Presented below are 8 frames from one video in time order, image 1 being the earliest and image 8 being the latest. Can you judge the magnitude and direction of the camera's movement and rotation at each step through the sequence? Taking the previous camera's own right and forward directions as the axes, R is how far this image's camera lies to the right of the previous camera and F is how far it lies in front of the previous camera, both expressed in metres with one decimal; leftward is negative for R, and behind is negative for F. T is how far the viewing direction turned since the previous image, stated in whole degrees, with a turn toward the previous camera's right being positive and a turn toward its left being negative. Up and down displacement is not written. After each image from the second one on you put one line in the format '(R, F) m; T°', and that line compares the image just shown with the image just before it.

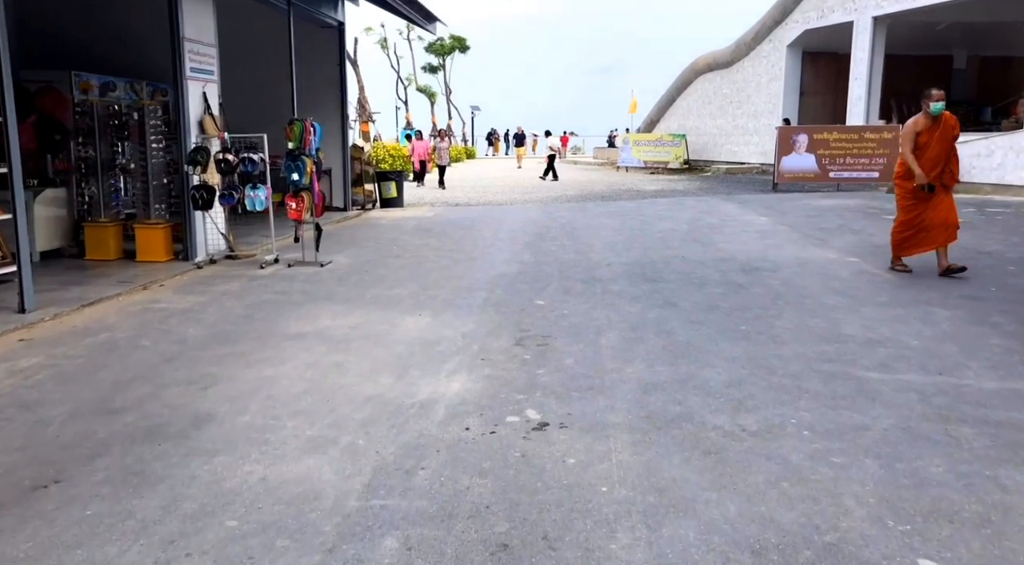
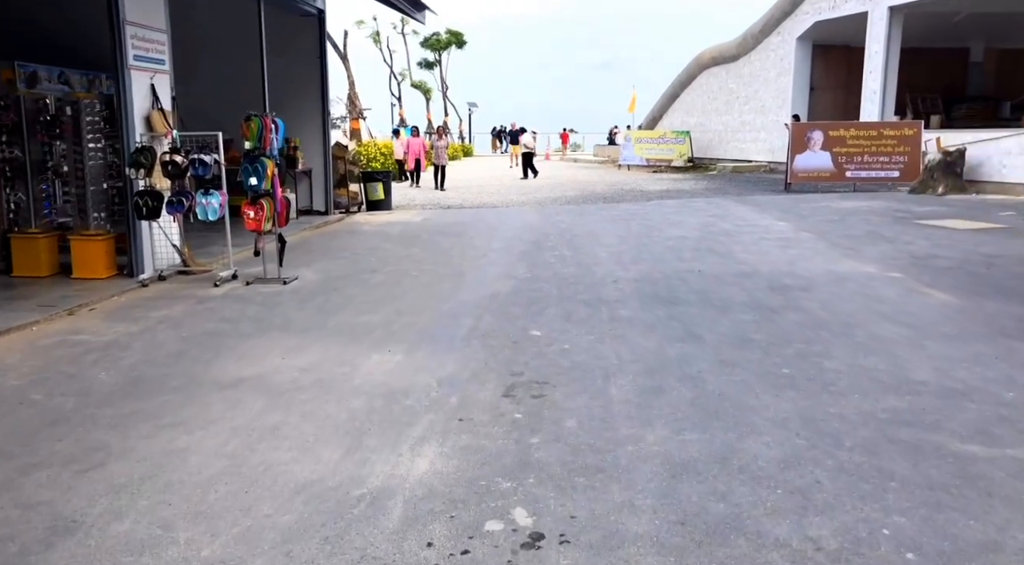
(+0.1, +1.1) m; 0°
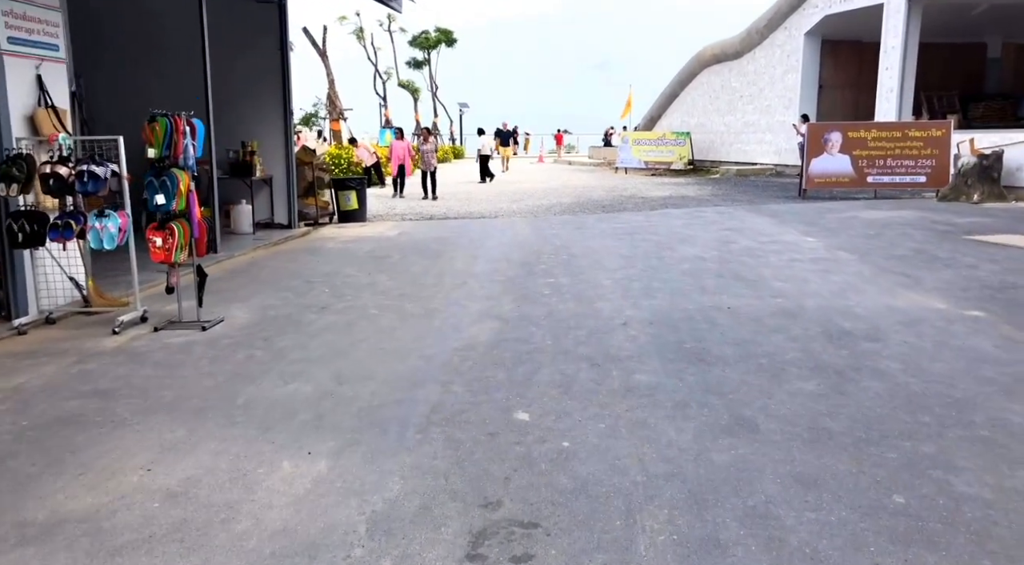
(+0.1, +1.6) m; 0°
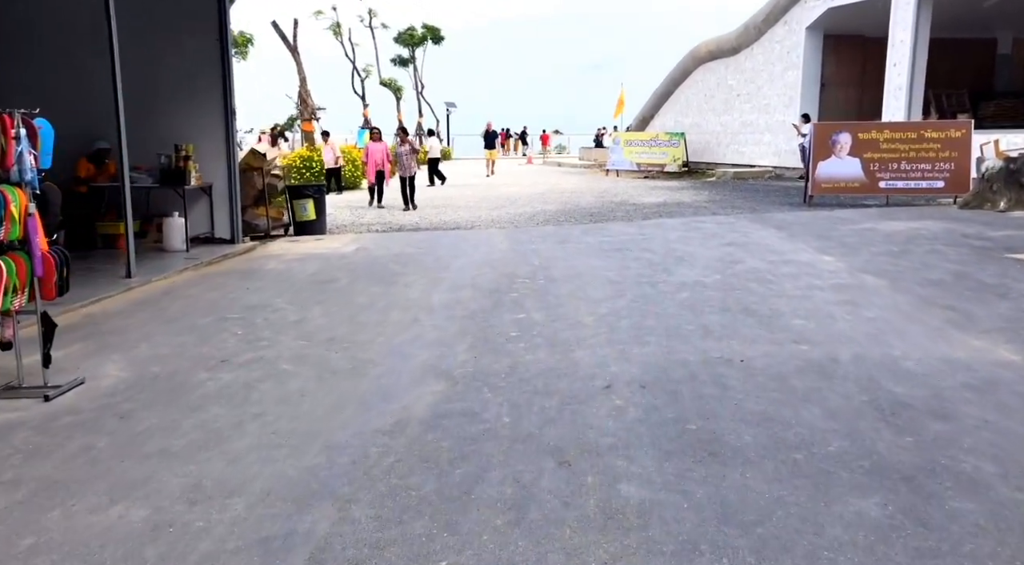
(+0.3, +1.5) m; 0°
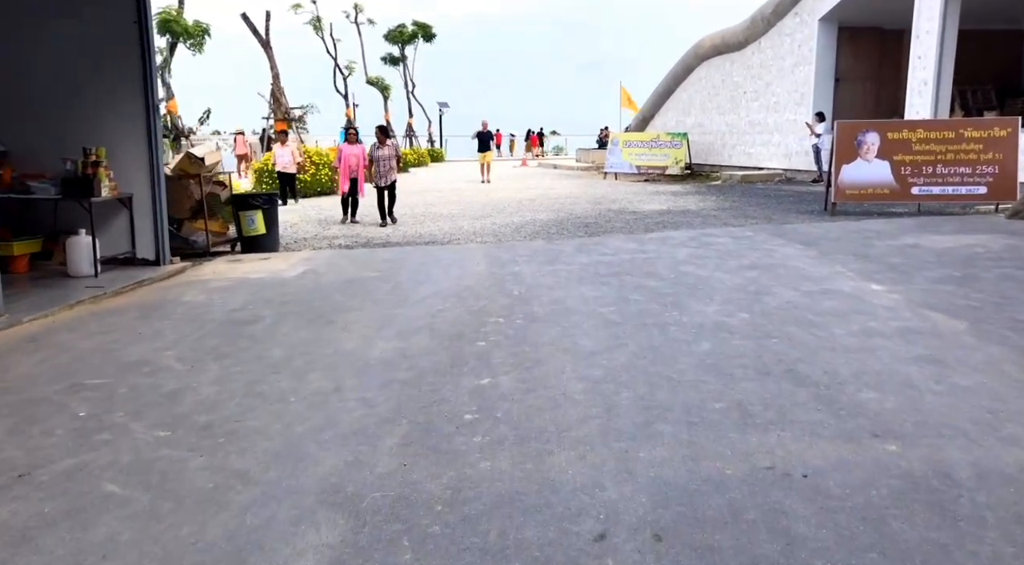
(+0.2, +1.8) m; 0°
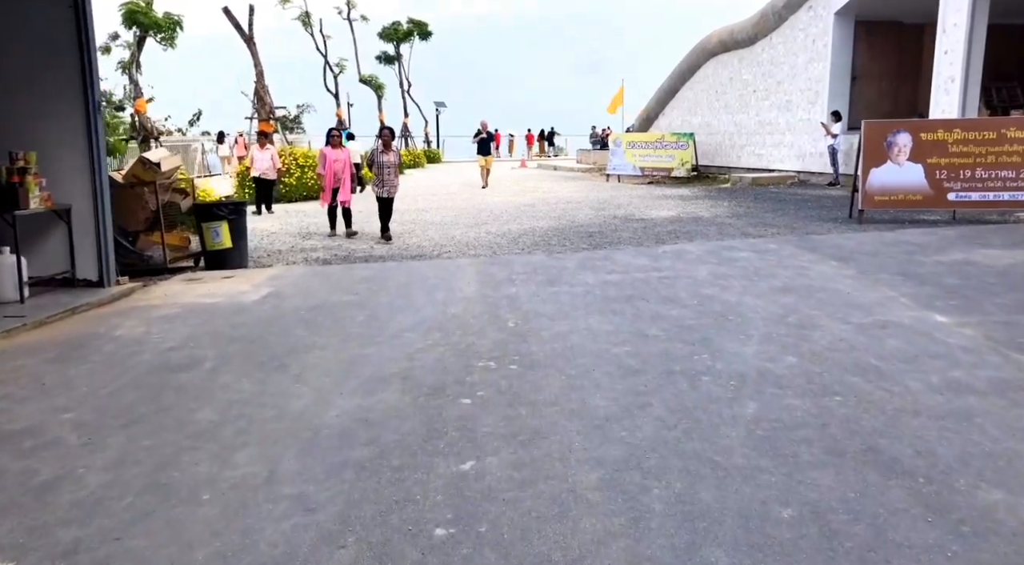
(0.0, +1.2) m; 0°
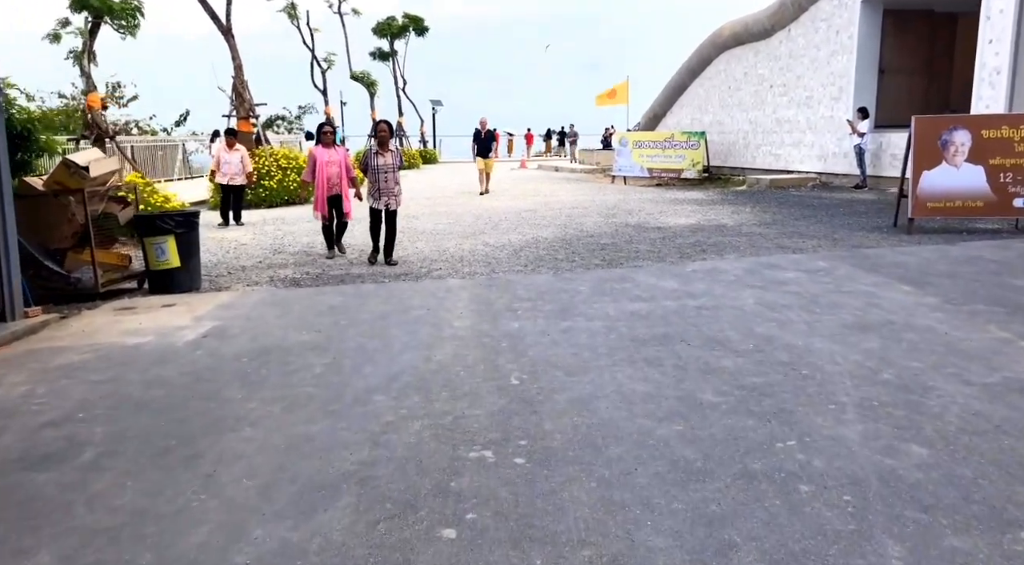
(0.0, +1.6) m; 0°
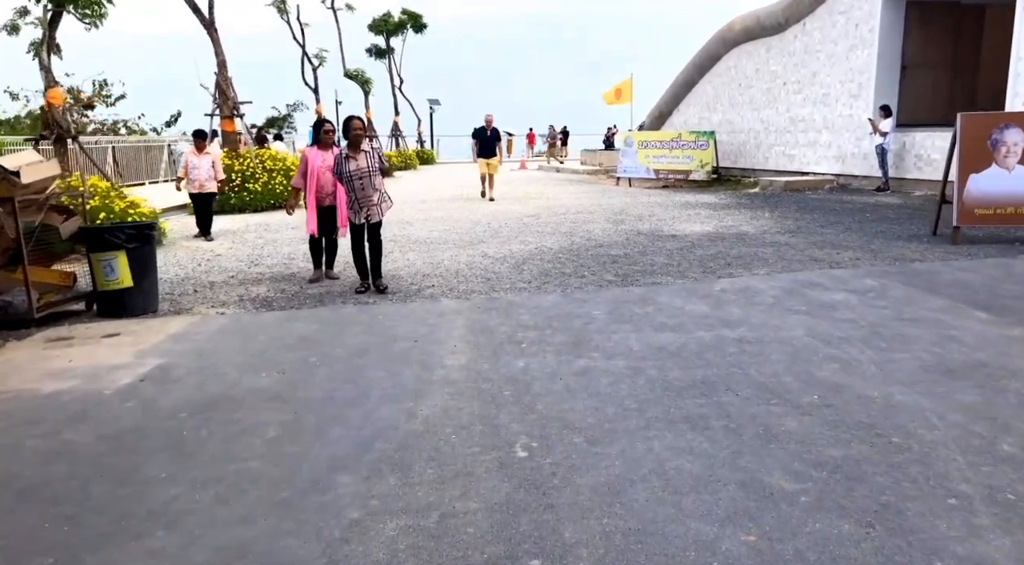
(0.0, +1.1) m; 0°
